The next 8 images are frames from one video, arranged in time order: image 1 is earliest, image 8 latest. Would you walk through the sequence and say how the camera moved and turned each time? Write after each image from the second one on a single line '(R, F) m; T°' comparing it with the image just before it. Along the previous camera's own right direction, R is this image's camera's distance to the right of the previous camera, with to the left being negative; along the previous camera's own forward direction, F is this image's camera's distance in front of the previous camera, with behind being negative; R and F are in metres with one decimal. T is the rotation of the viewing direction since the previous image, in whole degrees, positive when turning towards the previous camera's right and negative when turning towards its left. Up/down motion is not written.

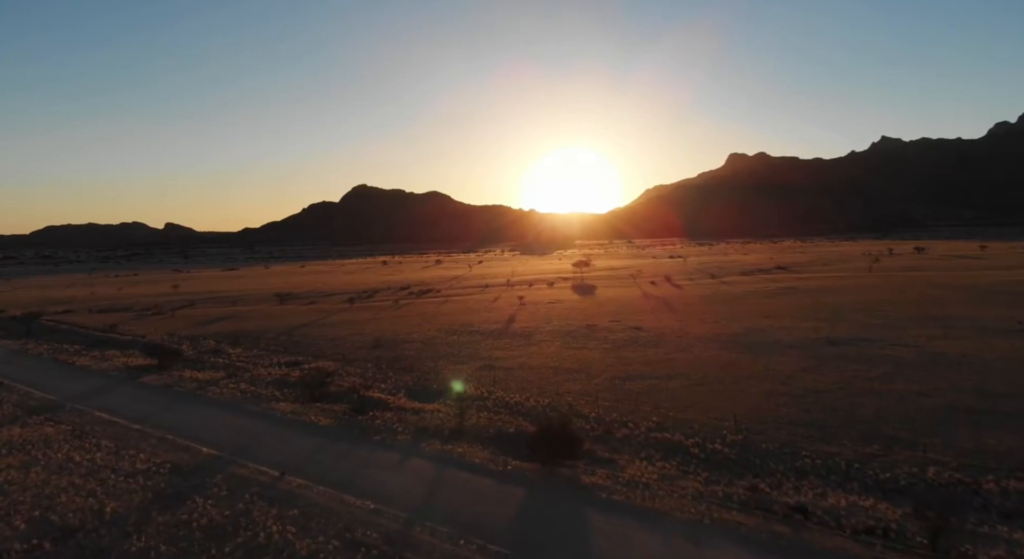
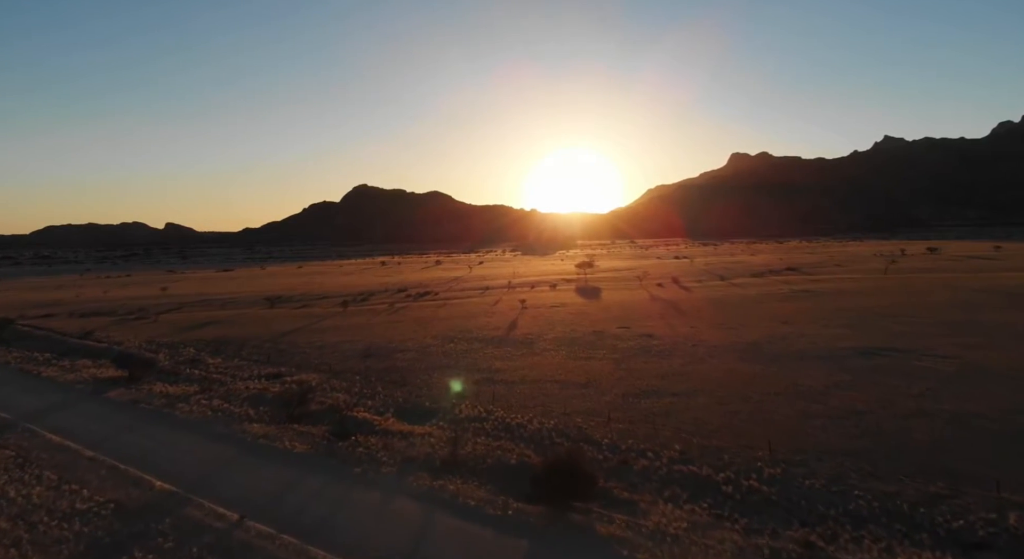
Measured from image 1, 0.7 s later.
(0.0, +1.9) m; 0°
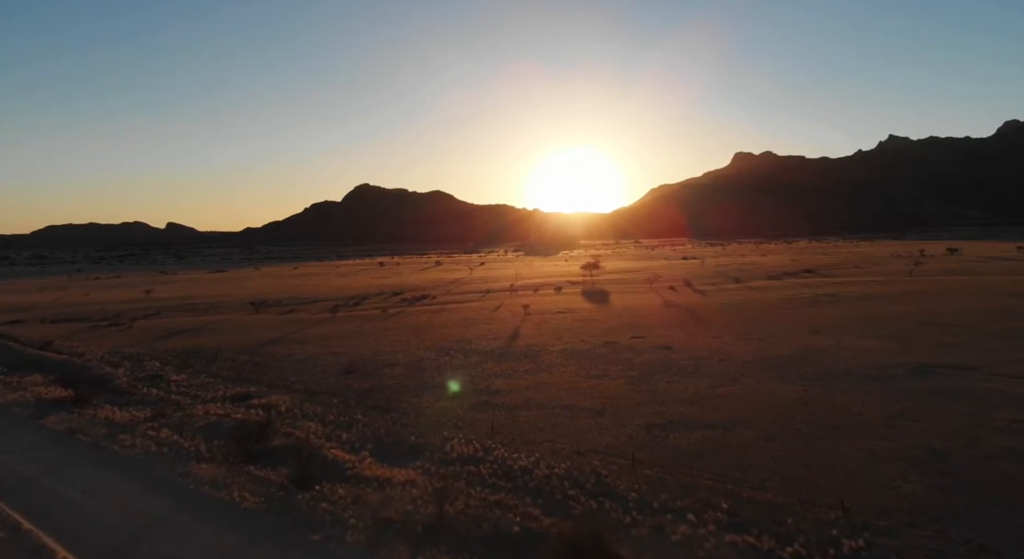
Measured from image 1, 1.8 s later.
(0.0, +2.7) m; 0°
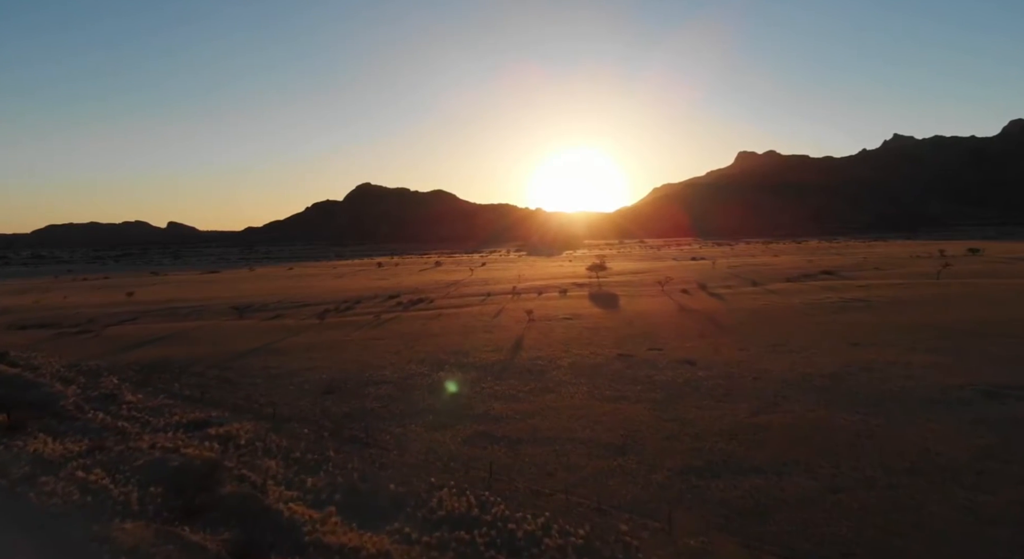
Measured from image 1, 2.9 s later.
(0.0, +2.6) m; 0°
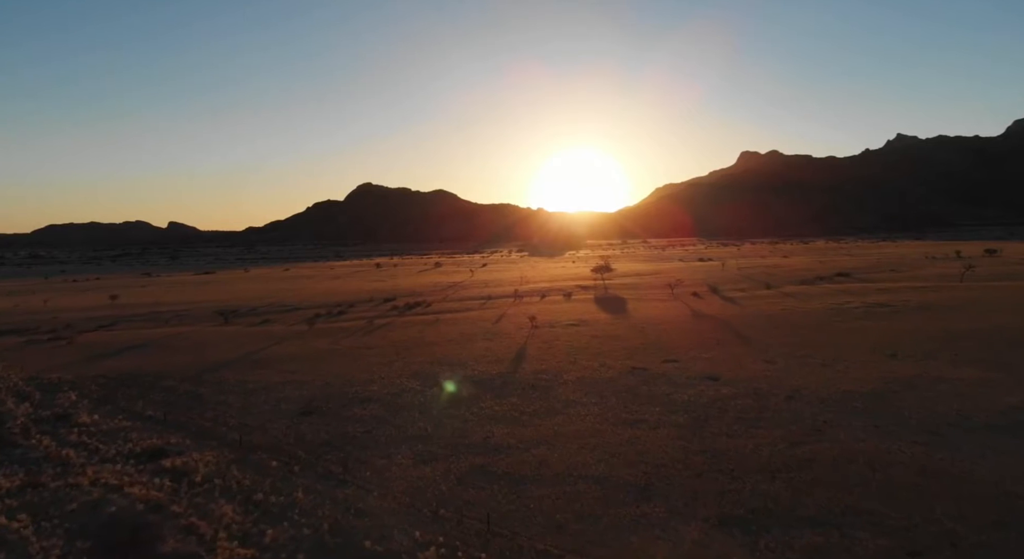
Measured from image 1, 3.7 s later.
(0.0, +2.0) m; 0°
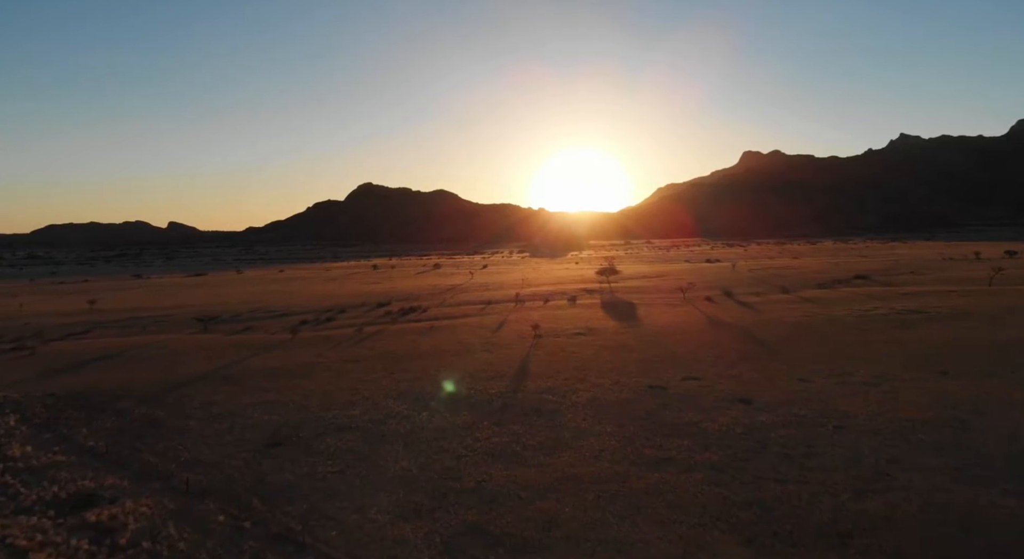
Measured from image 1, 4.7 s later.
(0.0, +2.4) m; 0°
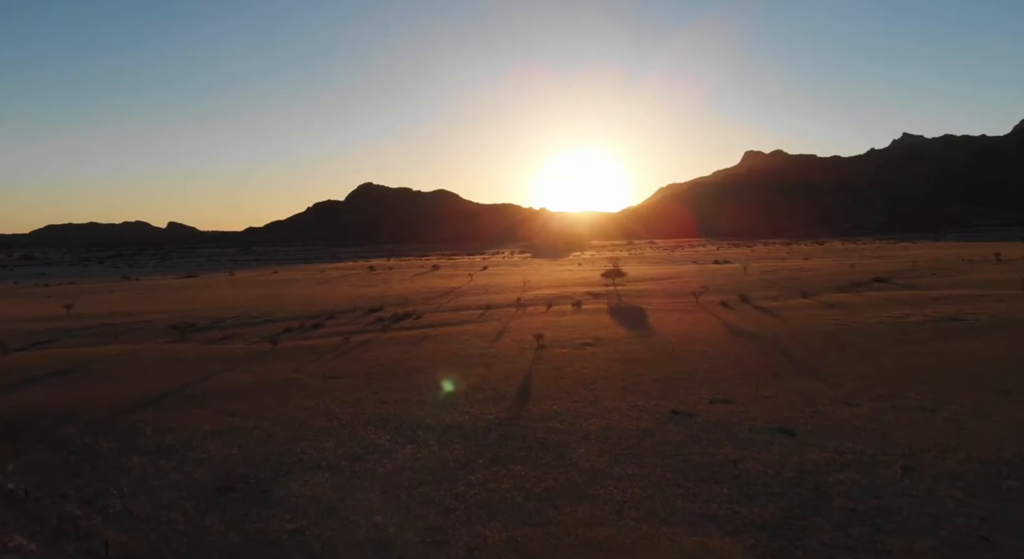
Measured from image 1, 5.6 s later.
(0.0, +2.4) m; 0°
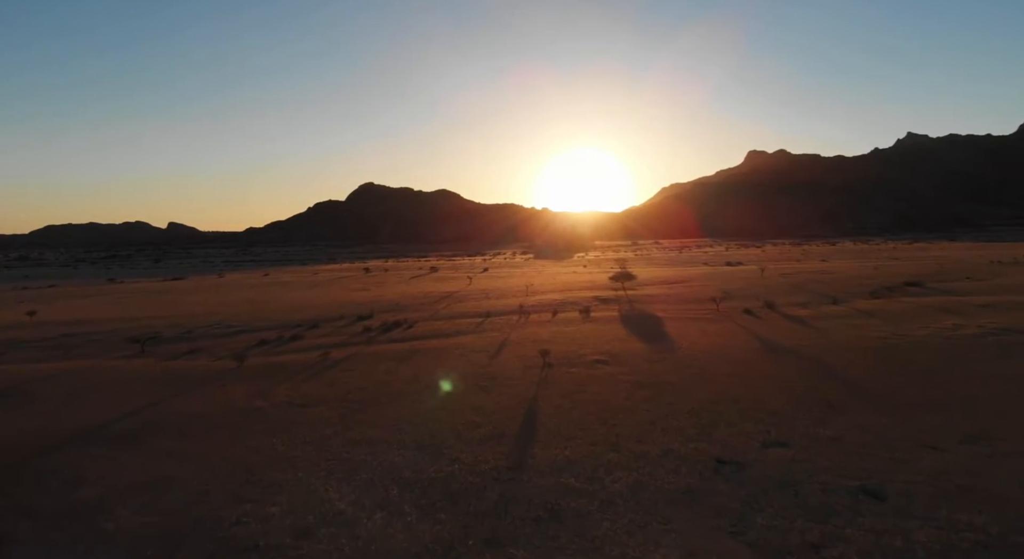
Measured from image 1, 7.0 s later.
(0.0, +3.1) m; 0°
